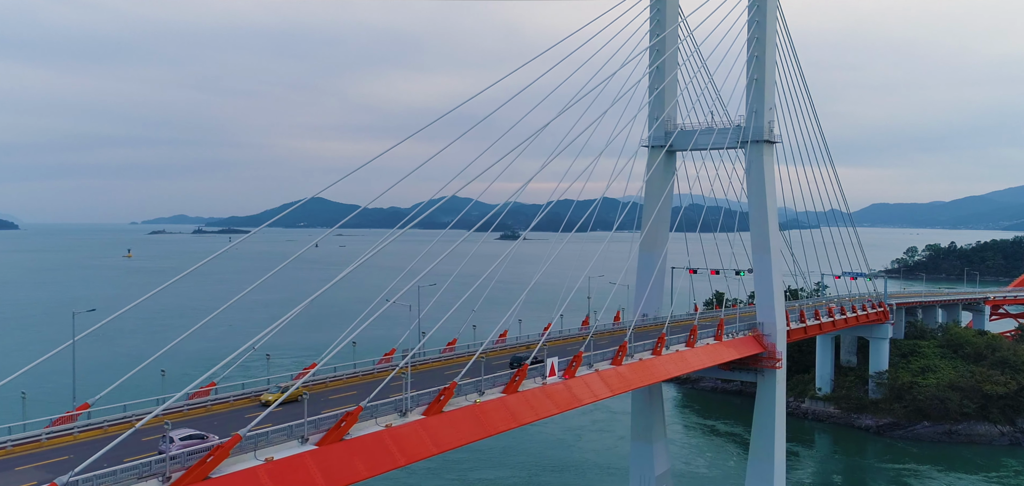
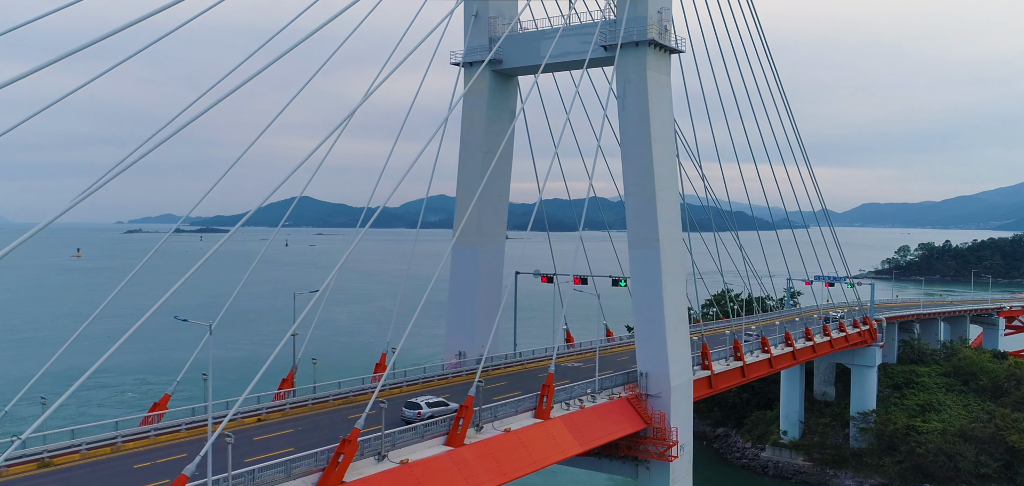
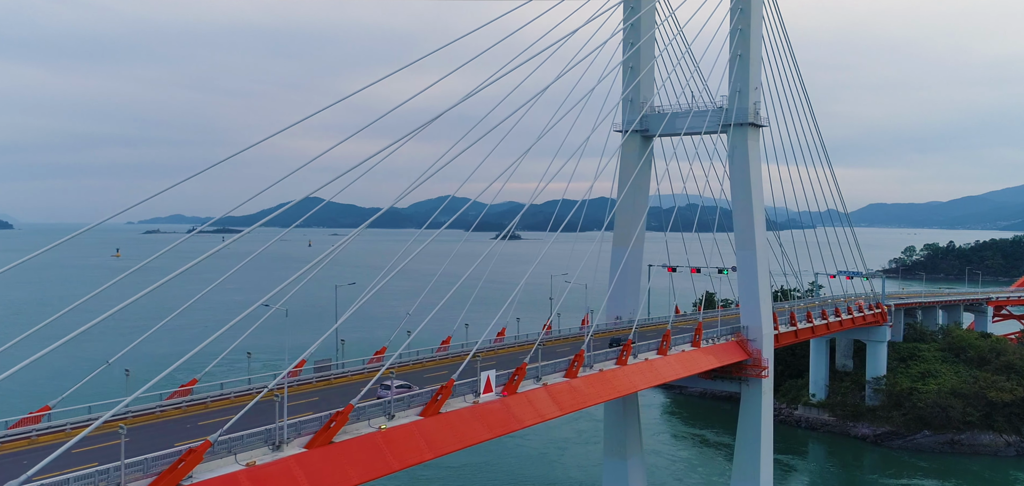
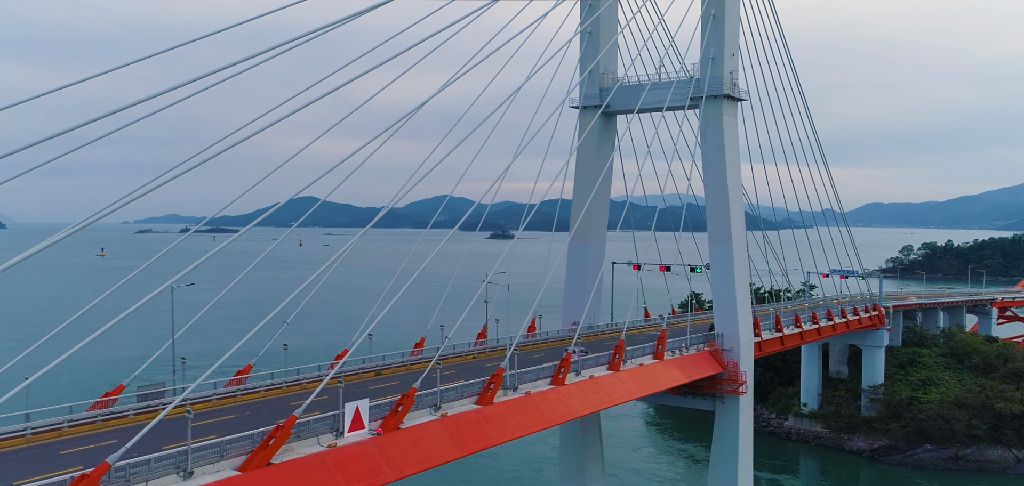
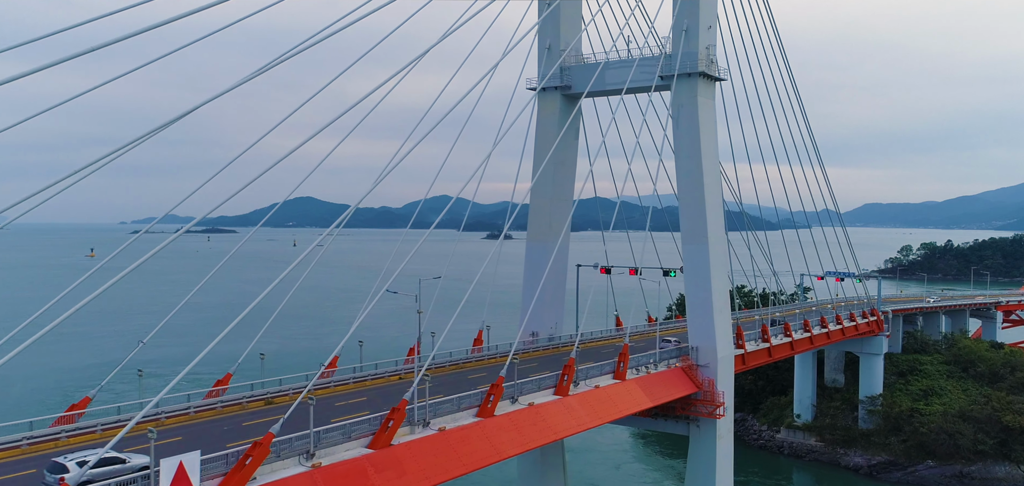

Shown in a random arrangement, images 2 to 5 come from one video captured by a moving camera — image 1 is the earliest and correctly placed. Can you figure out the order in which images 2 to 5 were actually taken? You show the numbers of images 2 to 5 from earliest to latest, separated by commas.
3, 4, 5, 2
